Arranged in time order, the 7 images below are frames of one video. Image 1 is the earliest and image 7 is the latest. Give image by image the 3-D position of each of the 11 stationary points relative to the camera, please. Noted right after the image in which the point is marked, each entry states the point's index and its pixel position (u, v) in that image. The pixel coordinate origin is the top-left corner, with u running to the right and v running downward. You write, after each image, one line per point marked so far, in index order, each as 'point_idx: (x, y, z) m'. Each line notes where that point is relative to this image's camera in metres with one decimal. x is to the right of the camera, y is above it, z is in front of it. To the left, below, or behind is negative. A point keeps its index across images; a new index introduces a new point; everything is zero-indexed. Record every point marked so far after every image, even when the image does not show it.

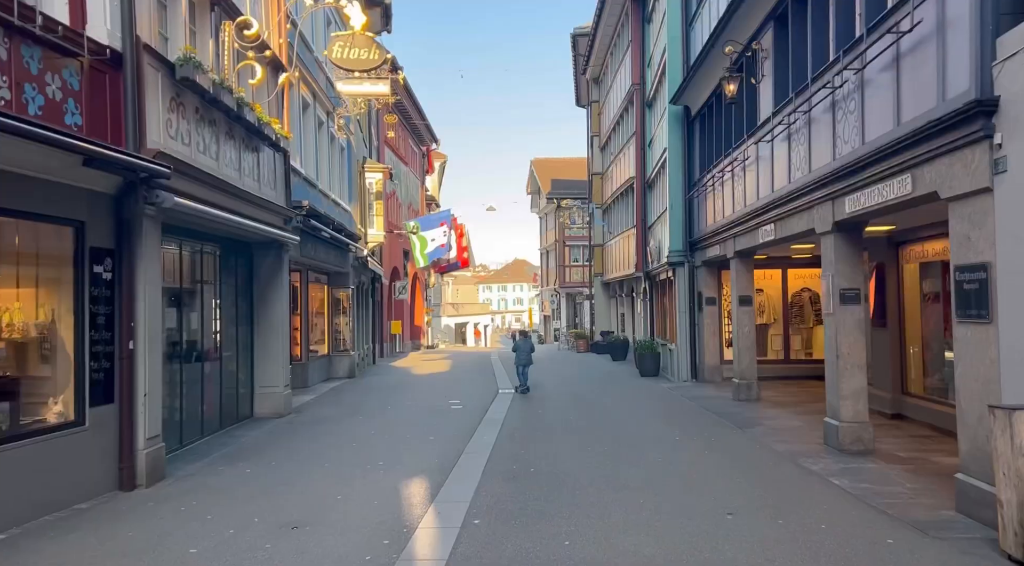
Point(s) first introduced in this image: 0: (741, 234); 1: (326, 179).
0: (+4.3, +0.9, +15.1) m
1: (-4.5, +2.5, +19.3) m
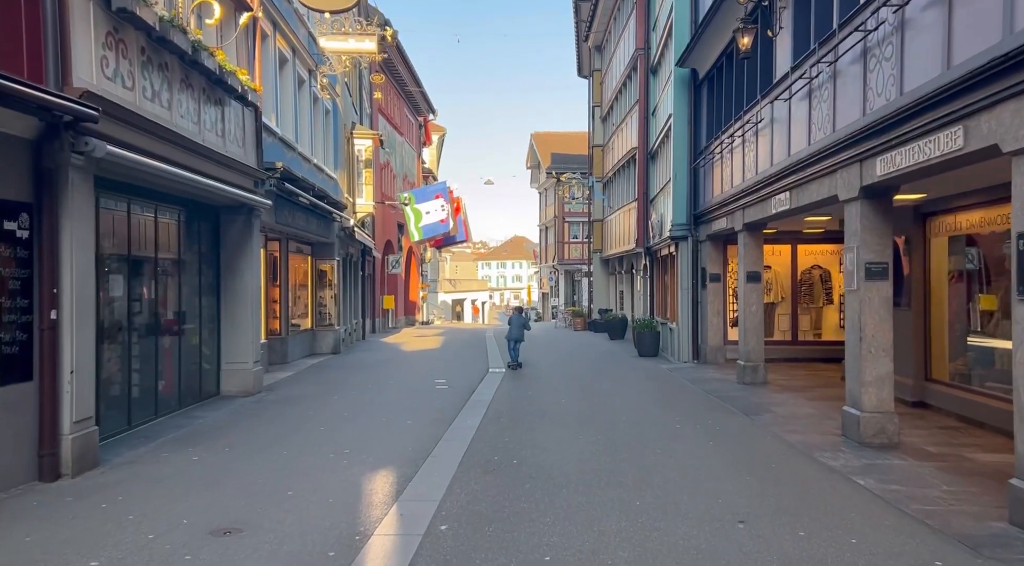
0: (+4.1, +1.4, +14.0) m
1: (-4.6, +3.2, +18.1) m
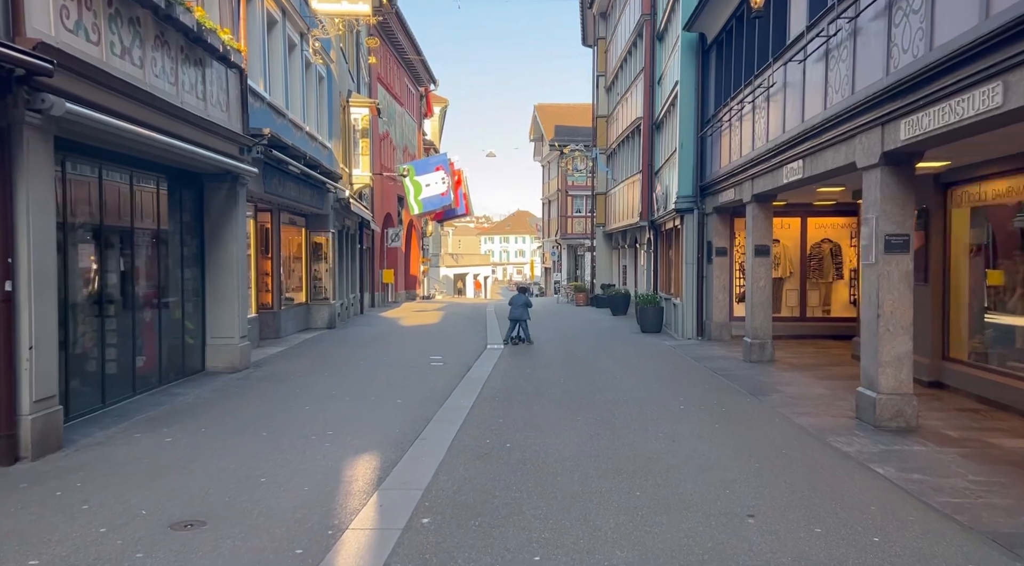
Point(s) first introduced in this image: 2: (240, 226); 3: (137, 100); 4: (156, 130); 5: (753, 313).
0: (+4.1, +1.8, +13.3) m
1: (-4.6, +3.8, +17.5) m
2: (-4.3, +0.9, +12.9) m
3: (-4.1, +2.0, +8.9) m
4: (-4.2, +1.8, +9.6) m
5: (+4.2, -0.5, +14.1) m
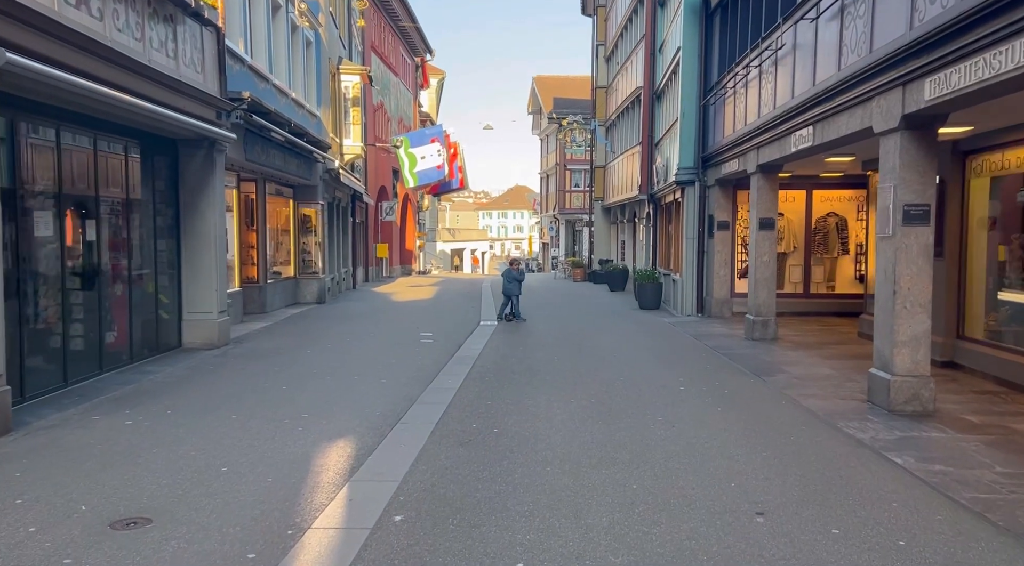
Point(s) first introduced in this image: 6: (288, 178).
0: (+4.0, +2.2, +12.7) m
1: (-4.8, +4.4, +16.7) m
2: (-4.5, +1.3, +12.2) m
3: (-4.2, +2.3, +8.2) m
4: (-4.3, +2.1, +9.0) m
5: (+4.1, -0.1, +13.5) m
6: (-5.0, +2.4, +18.1) m
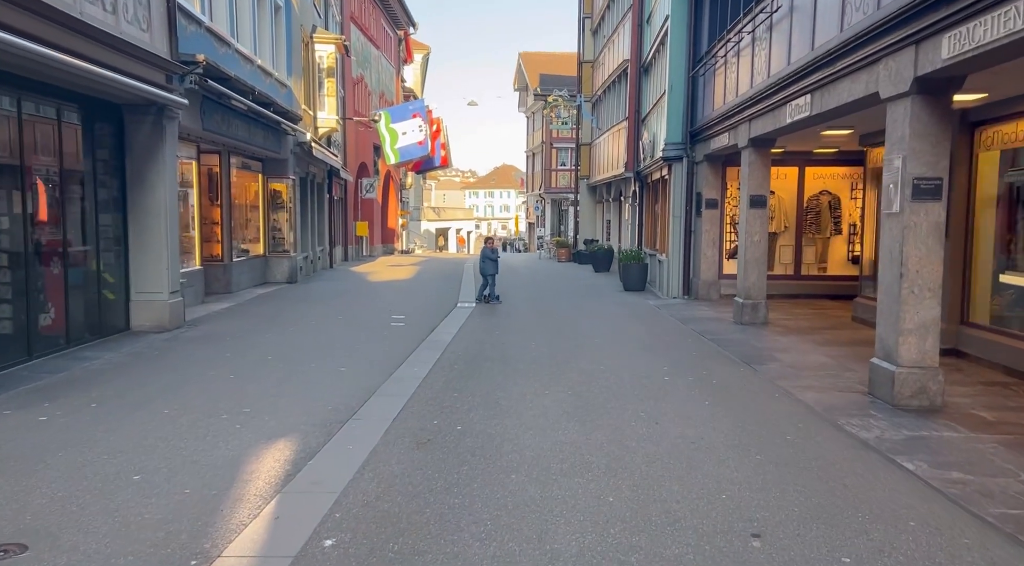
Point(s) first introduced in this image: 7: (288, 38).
0: (+3.6, +2.5, +11.9) m
1: (-5.2, +4.8, +15.7) m
2: (-4.8, +1.7, +11.3) m
3: (-4.5, +2.5, +7.3) m
4: (-4.6, +2.4, +8.0) m
5: (+3.7, +0.2, +12.8) m
6: (-5.5, +2.8, +17.2) m
7: (-5.3, +5.8, +19.3) m
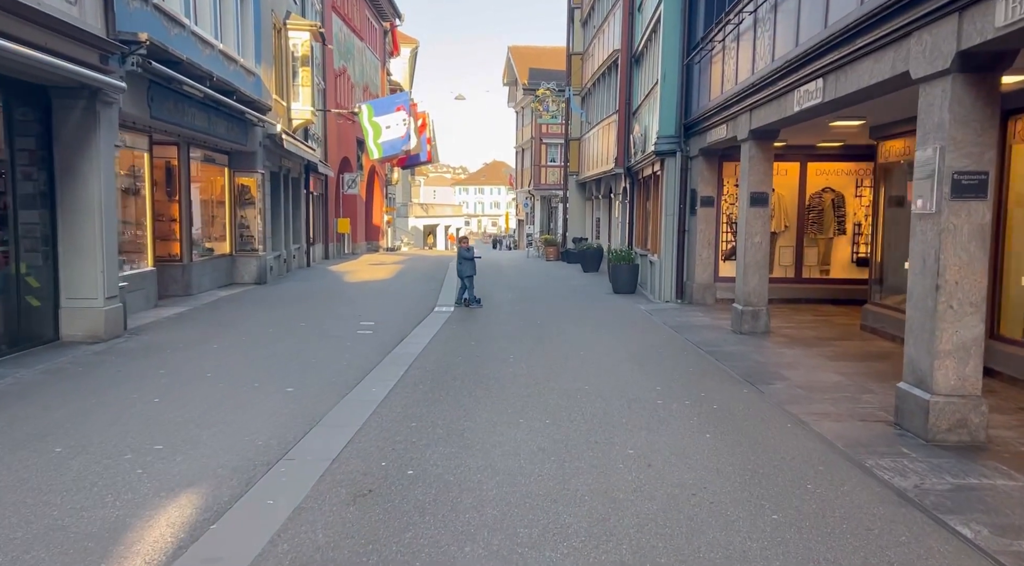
0: (+3.3, +2.4, +10.8) m
1: (-5.5, +4.7, +14.5) m
2: (-5.1, +1.6, +10.1) m
3: (-4.8, +2.5, +6.1) m
4: (-4.9, +2.3, +6.8) m
5: (+3.4, +0.1, +11.7) m
6: (-5.8, +2.8, +15.9) m
7: (-5.7, +5.8, +18.1) m
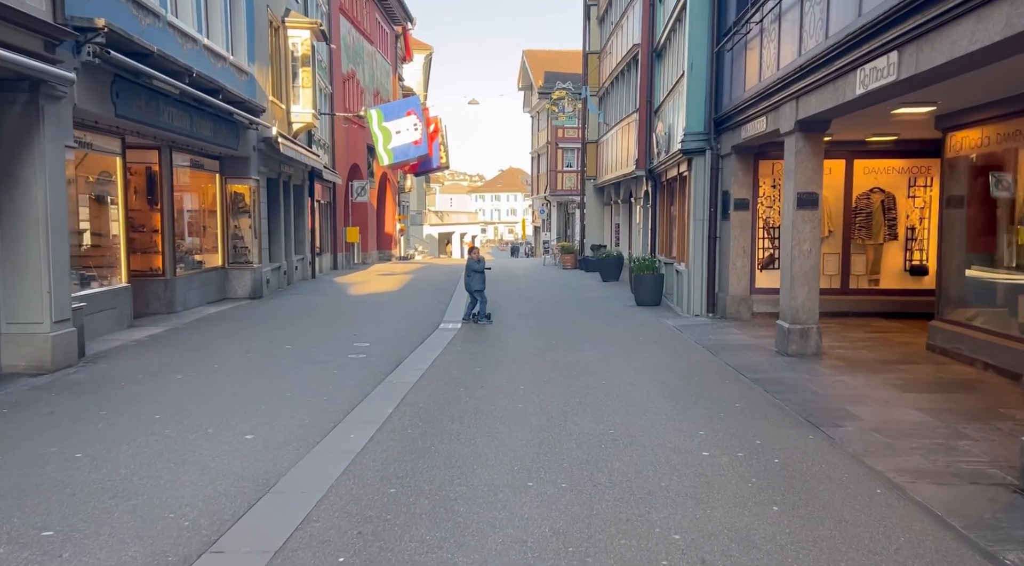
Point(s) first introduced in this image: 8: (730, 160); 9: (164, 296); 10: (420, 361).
0: (+3.4, +2.2, +9.3) m
1: (-5.3, +4.5, +13.2) m
2: (-5.0, +1.4, +8.8) m
3: (-4.8, +2.3, +4.8) m
4: (-4.9, +2.1, +5.5) m
5: (+3.5, -0.1, +10.2) m
6: (-5.6, +2.5, +14.6) m
7: (-5.5, +5.5, +16.8) m
8: (+3.6, +2.0, +13.5) m
9: (-6.1, -0.2, +14.2) m
10: (-1.2, -1.0, +10.3) m
